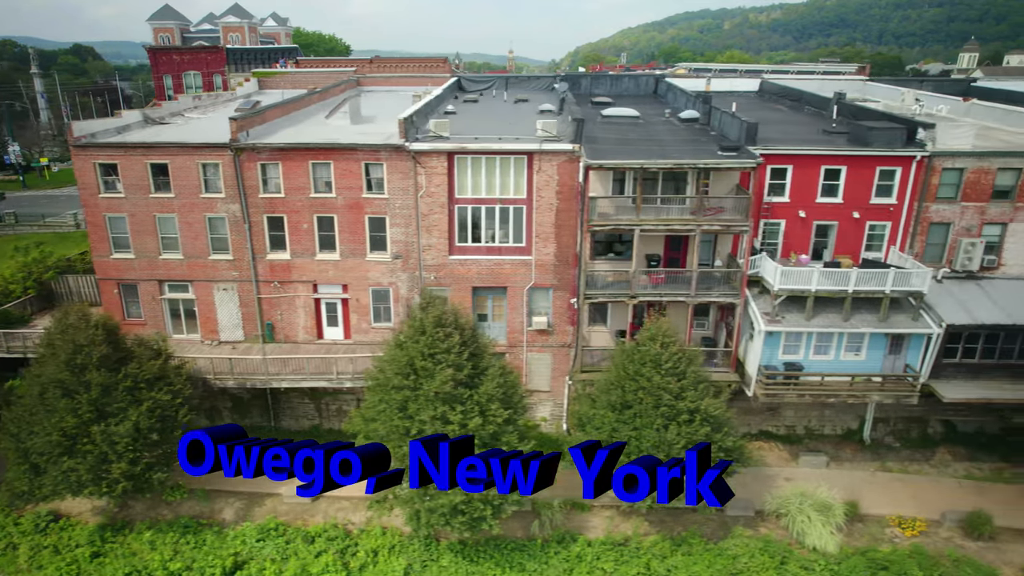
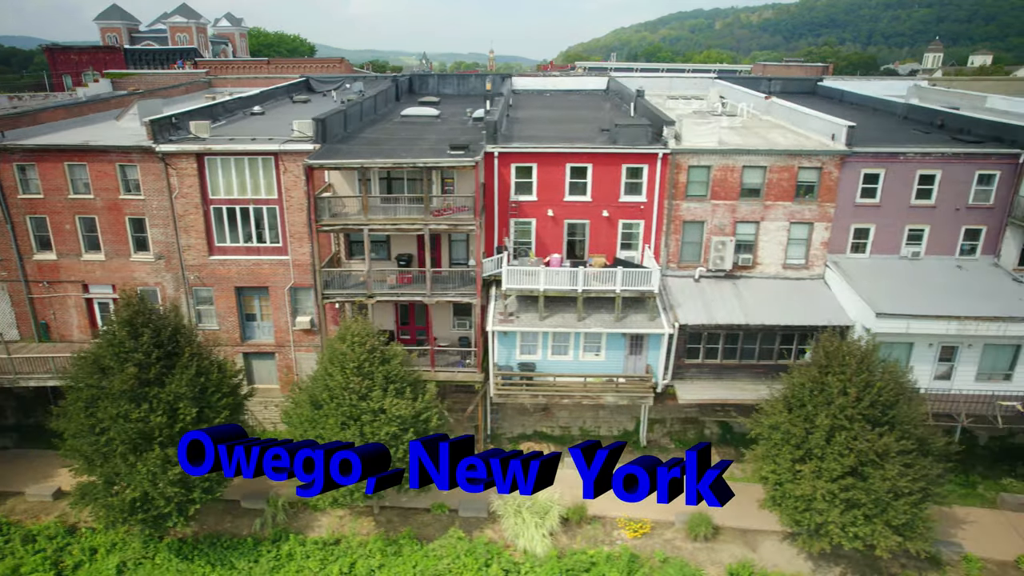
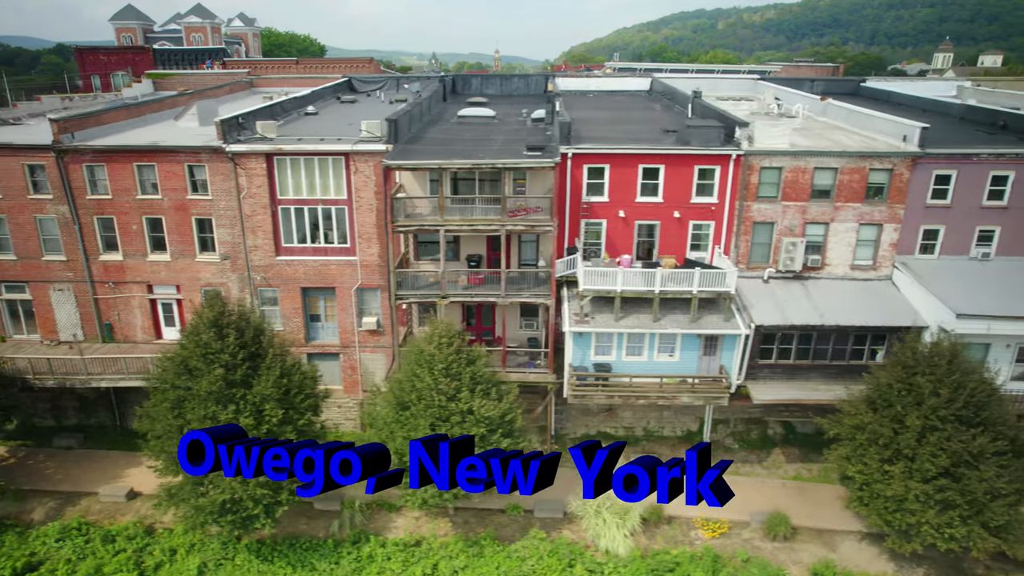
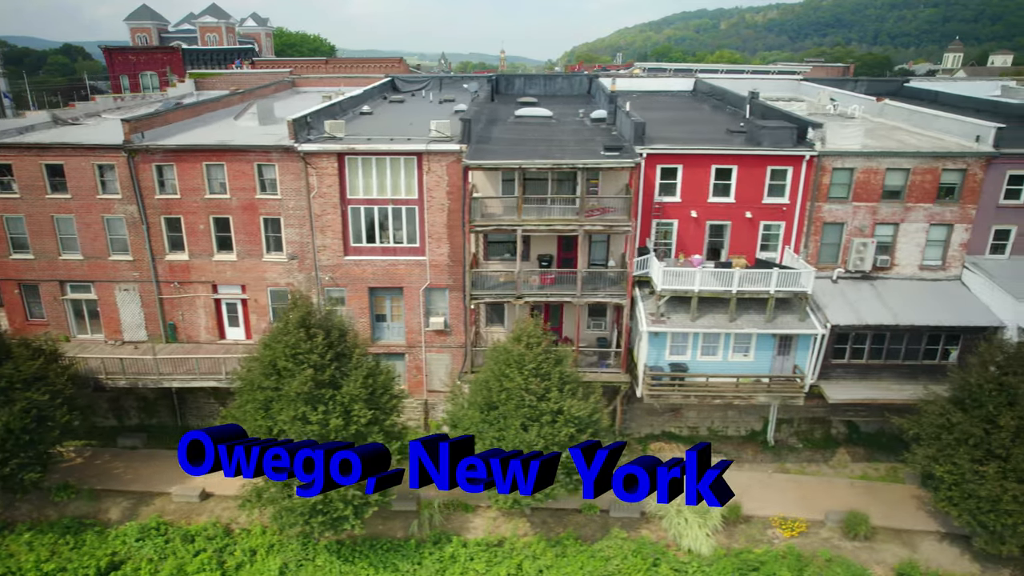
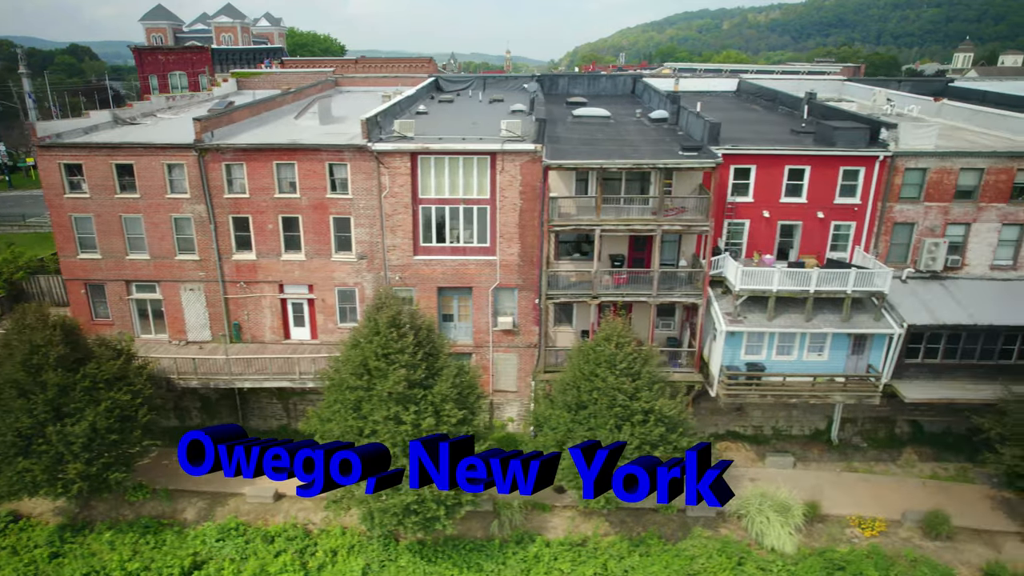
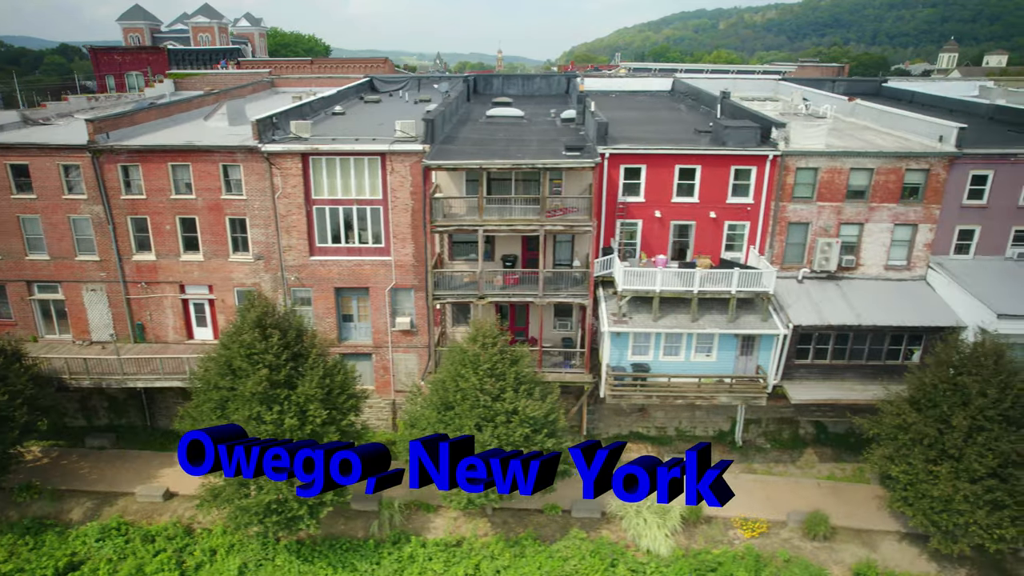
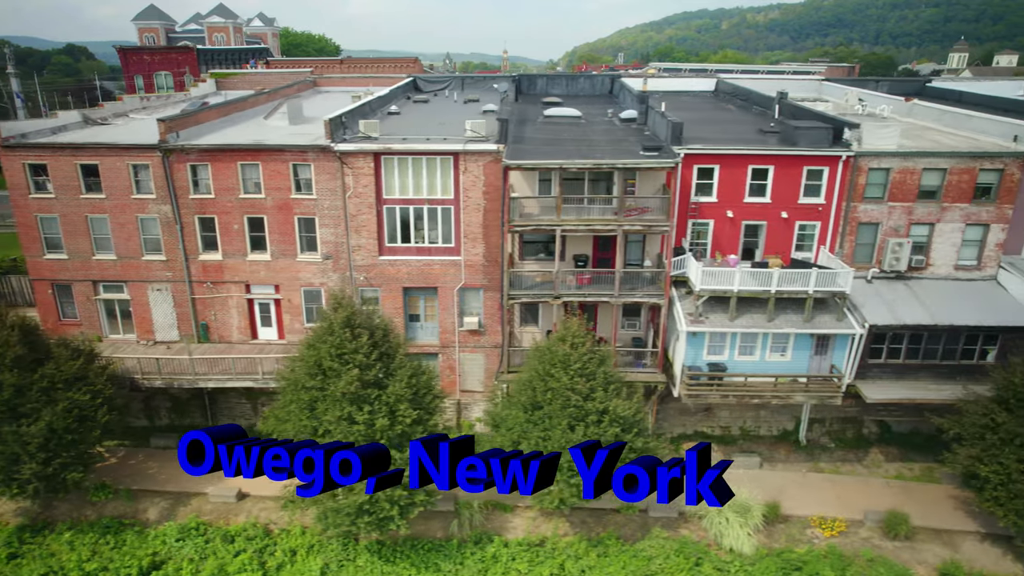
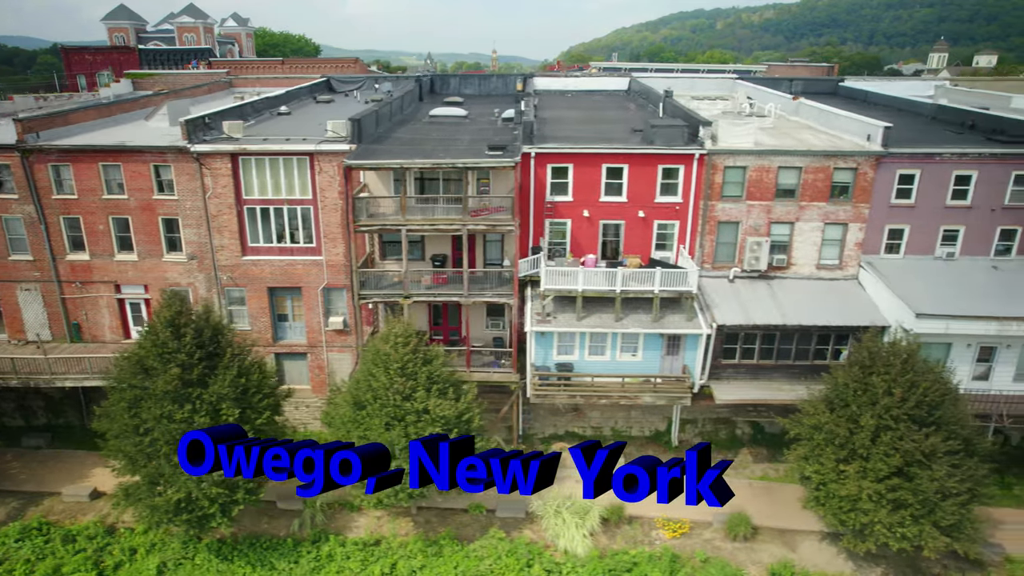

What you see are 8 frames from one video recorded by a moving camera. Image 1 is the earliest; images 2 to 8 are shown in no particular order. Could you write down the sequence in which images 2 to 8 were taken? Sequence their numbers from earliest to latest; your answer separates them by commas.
5, 7, 4, 6, 3, 8, 2
